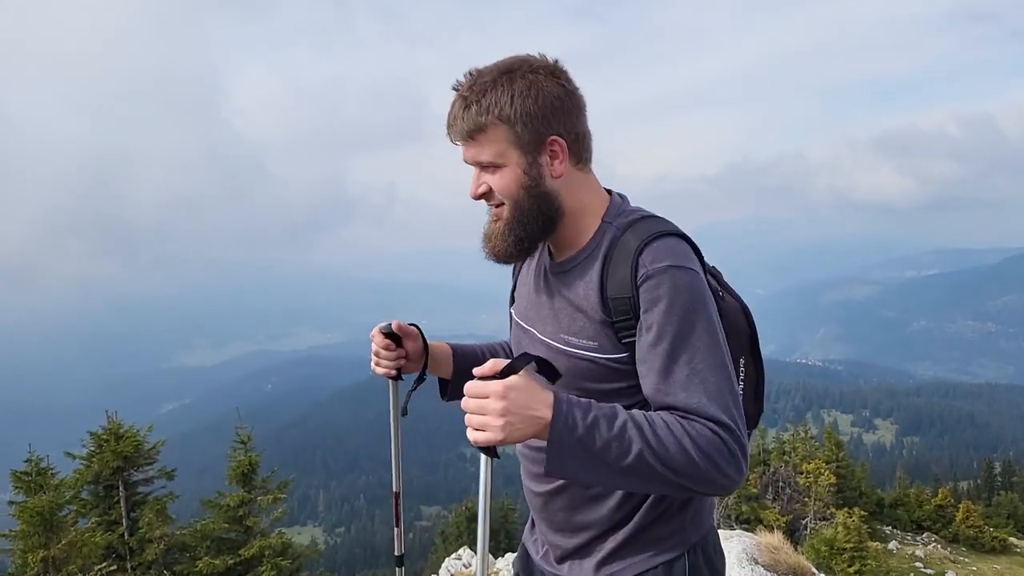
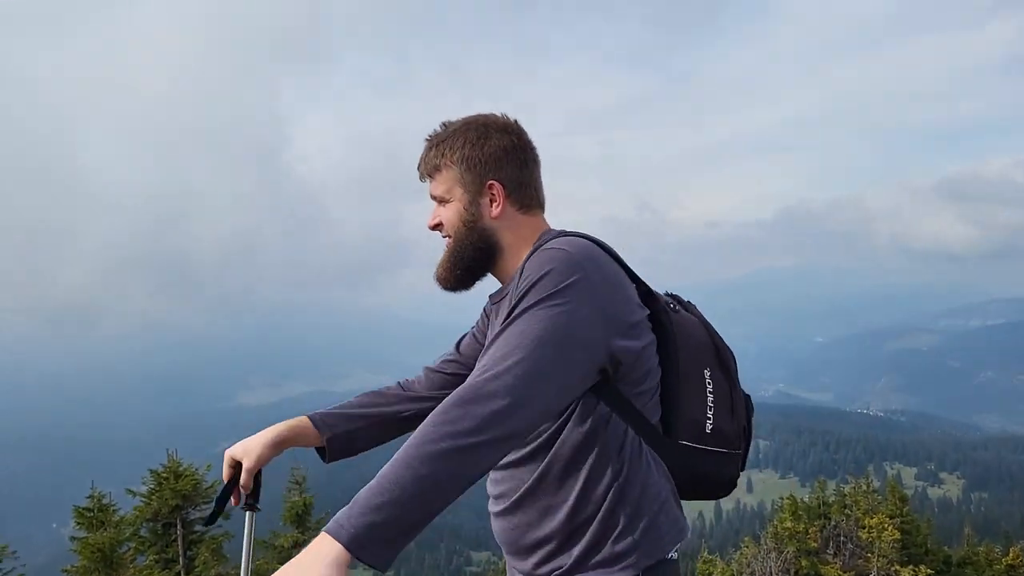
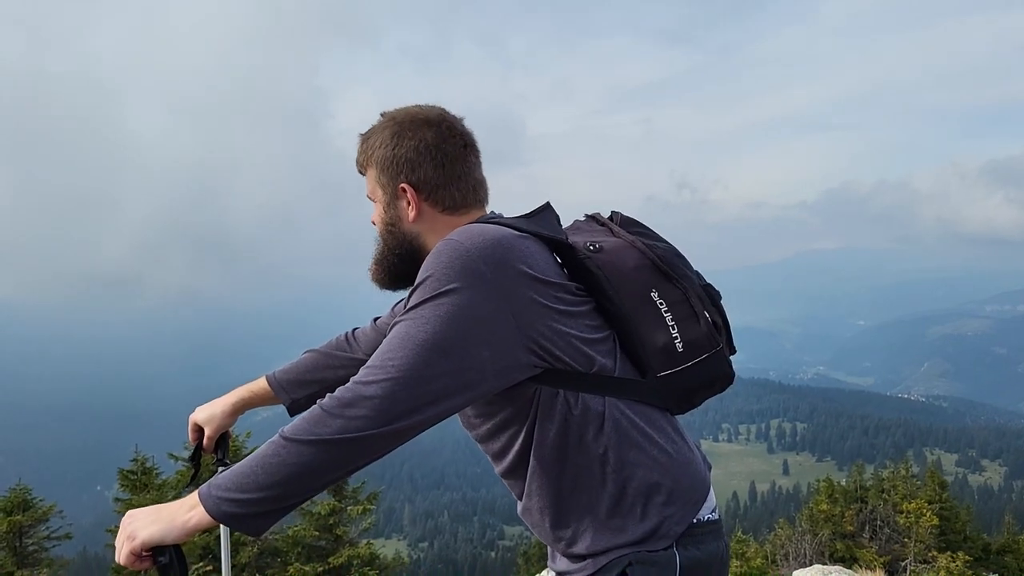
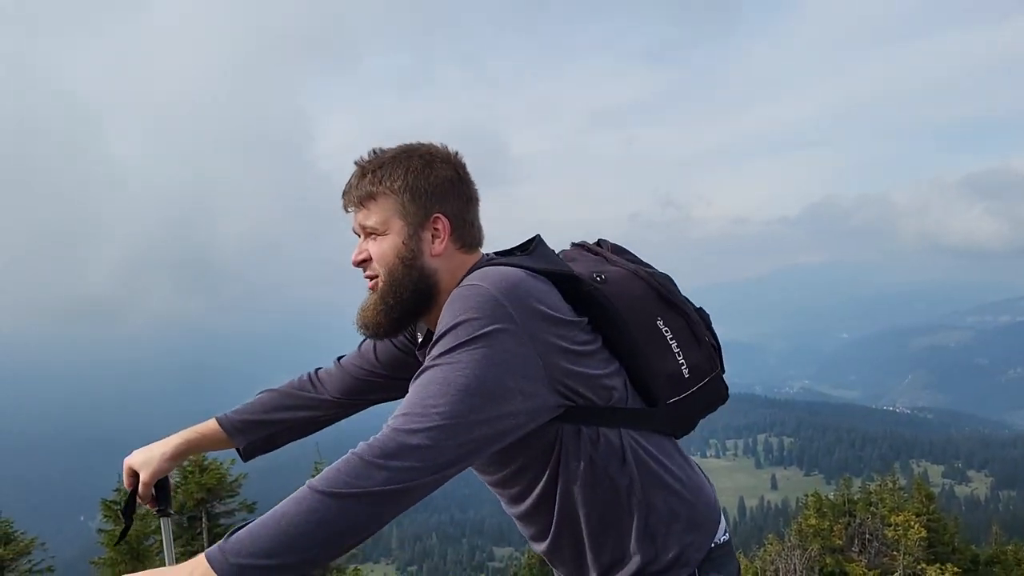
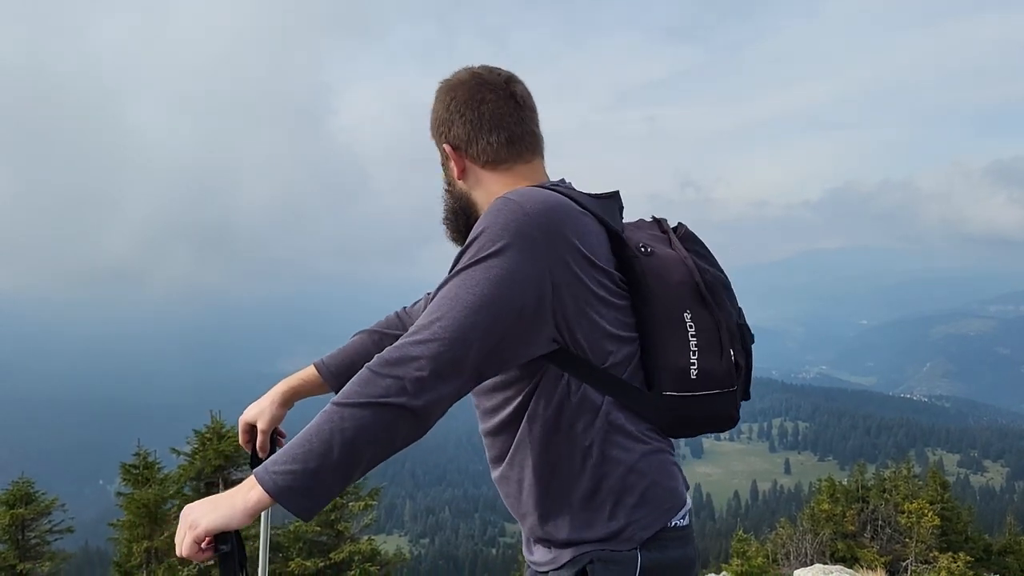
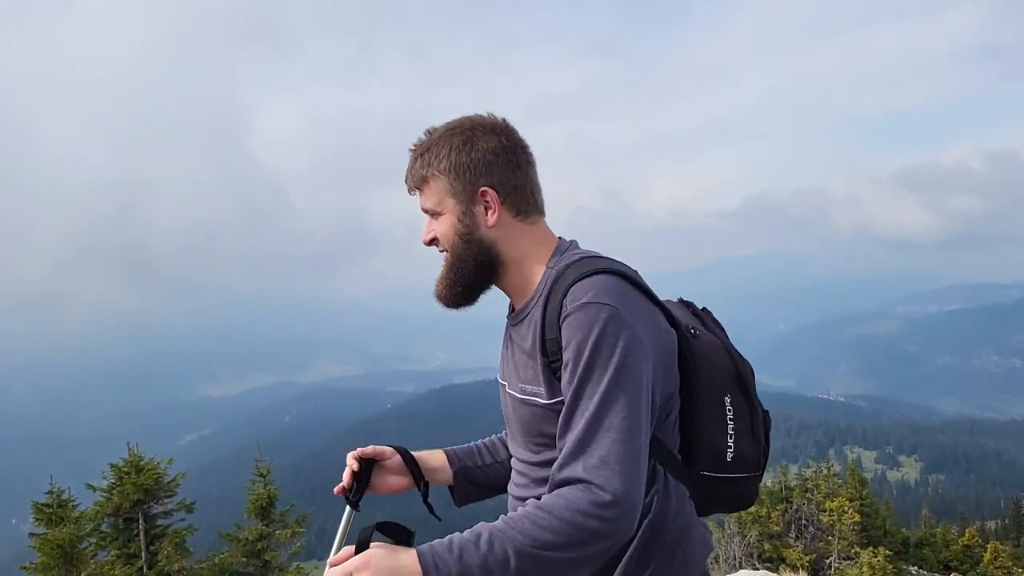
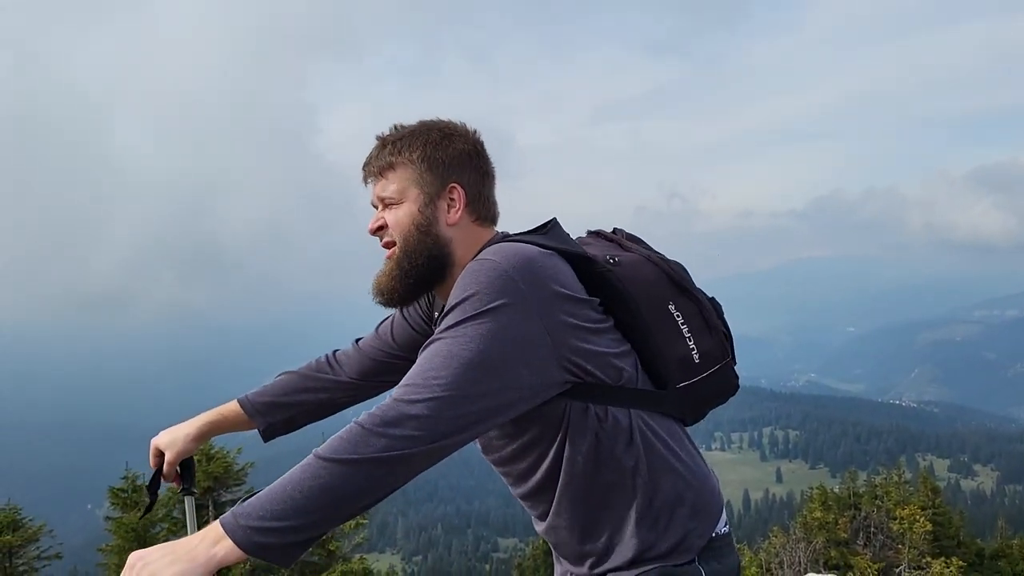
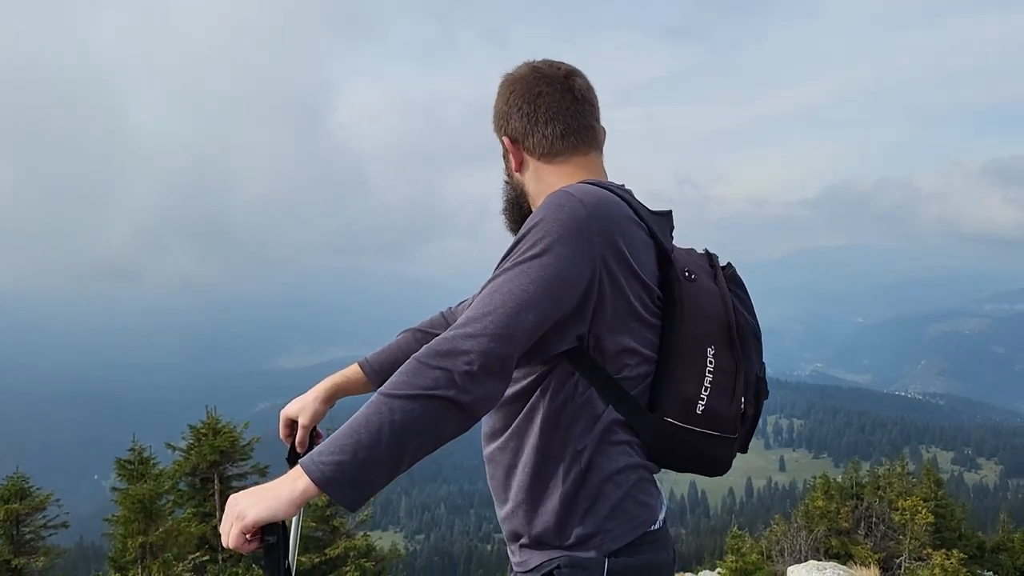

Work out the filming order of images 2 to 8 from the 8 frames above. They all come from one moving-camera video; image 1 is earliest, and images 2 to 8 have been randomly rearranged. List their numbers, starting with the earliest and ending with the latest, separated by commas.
6, 2, 4, 7, 3, 5, 8
